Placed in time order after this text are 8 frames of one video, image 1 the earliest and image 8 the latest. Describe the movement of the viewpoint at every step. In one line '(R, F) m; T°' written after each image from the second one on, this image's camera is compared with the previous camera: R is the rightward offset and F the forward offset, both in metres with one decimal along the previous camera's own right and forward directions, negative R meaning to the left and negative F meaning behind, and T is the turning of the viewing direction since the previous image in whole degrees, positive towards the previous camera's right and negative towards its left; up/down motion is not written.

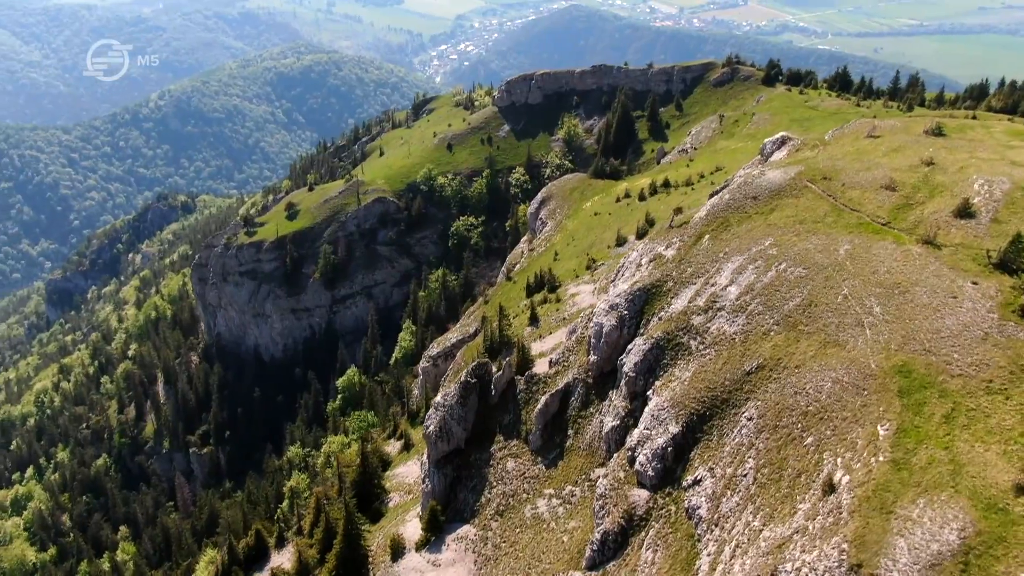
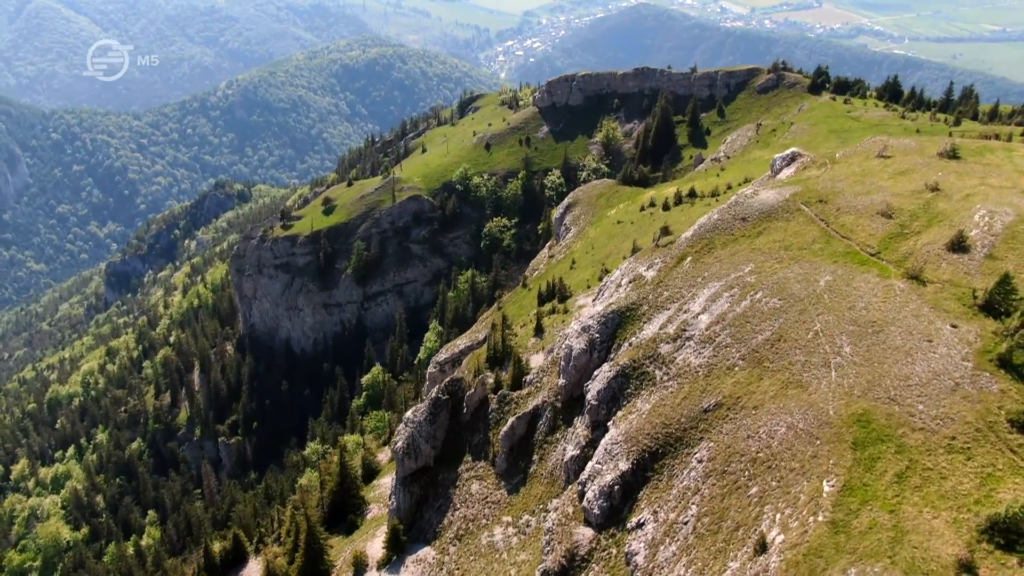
(+5.2, +2.3) m; -4°
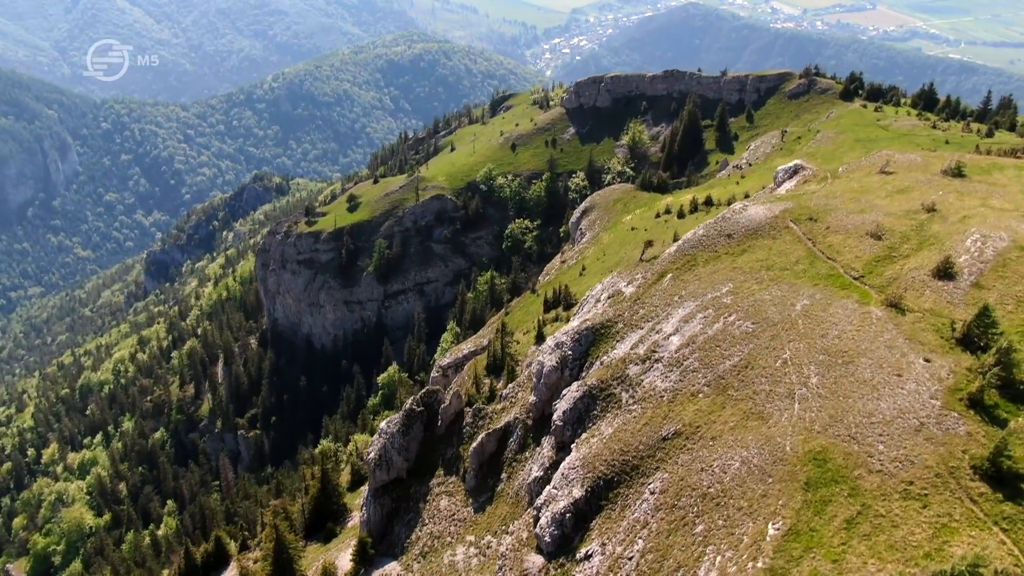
(+3.8, +1.6) m; -3°
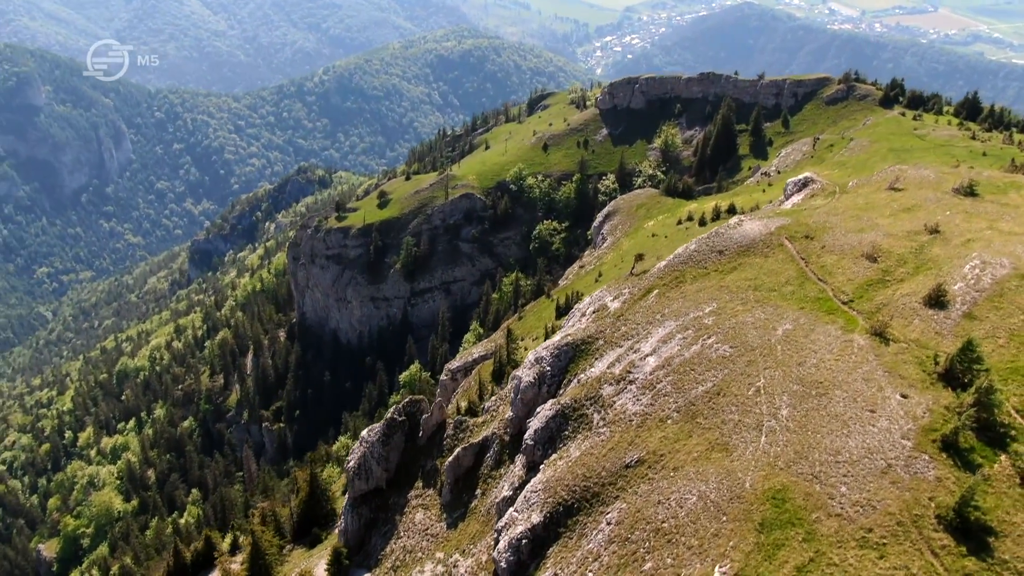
(+3.5, +1.5) m; -3°
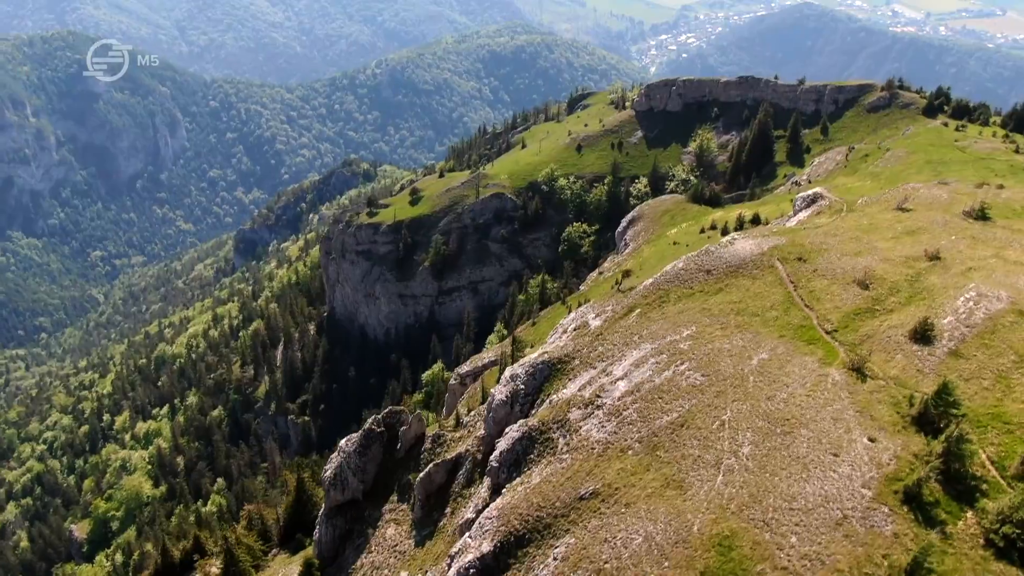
(+3.7, +1.7) m; -3°
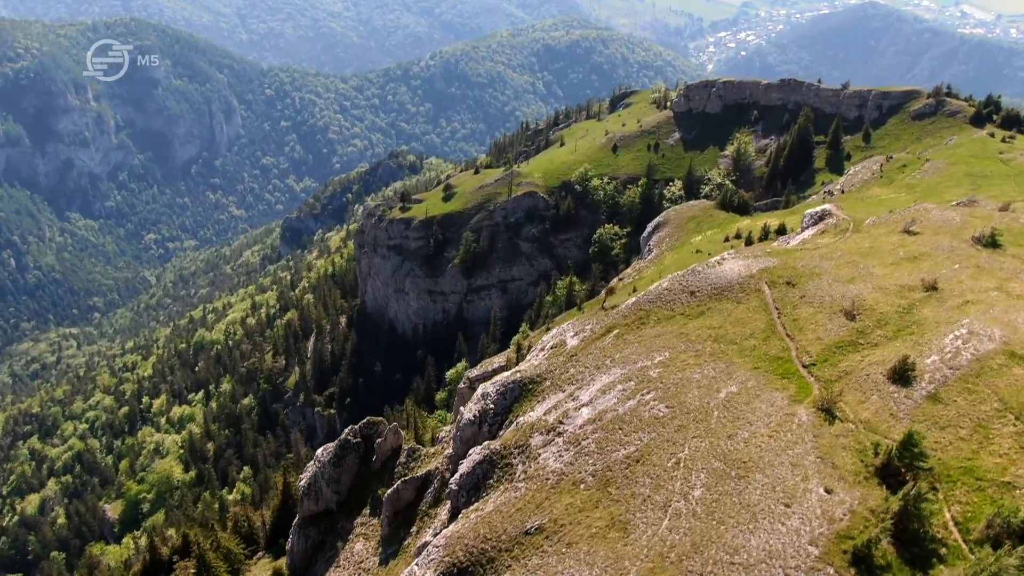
(+3.8, +1.9) m; -3°
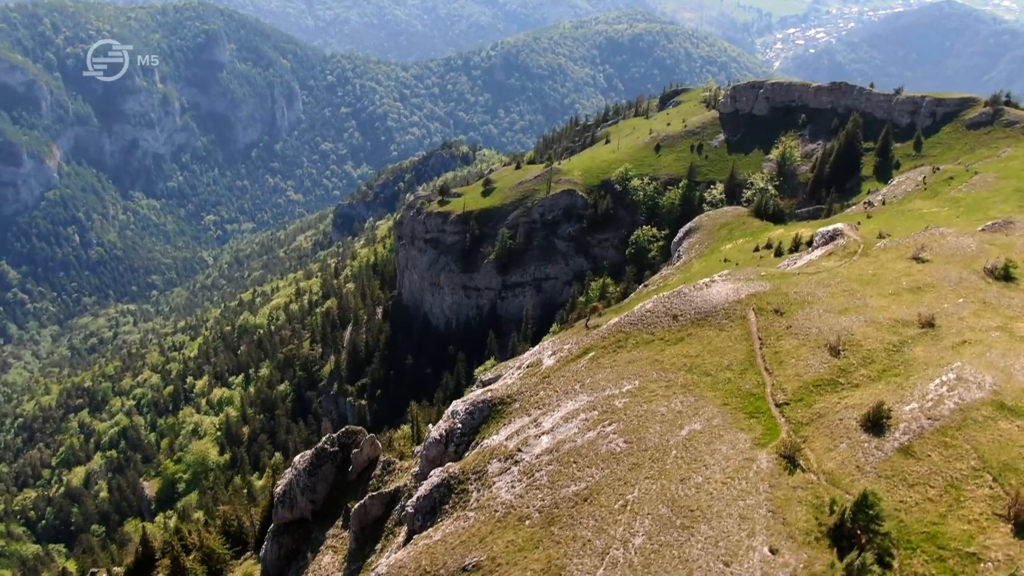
(+3.8, +2.0) m; -4°
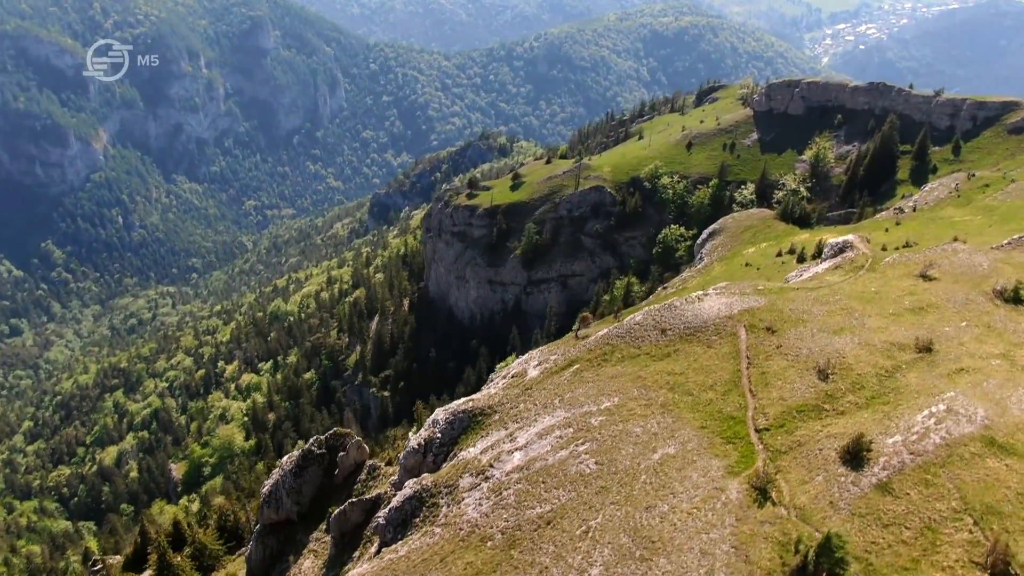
(+2.5, +1.3) m; -2°
